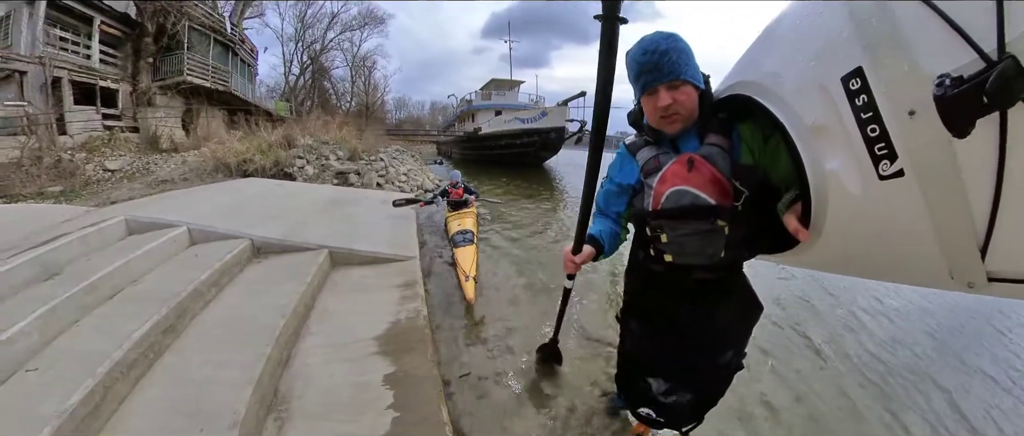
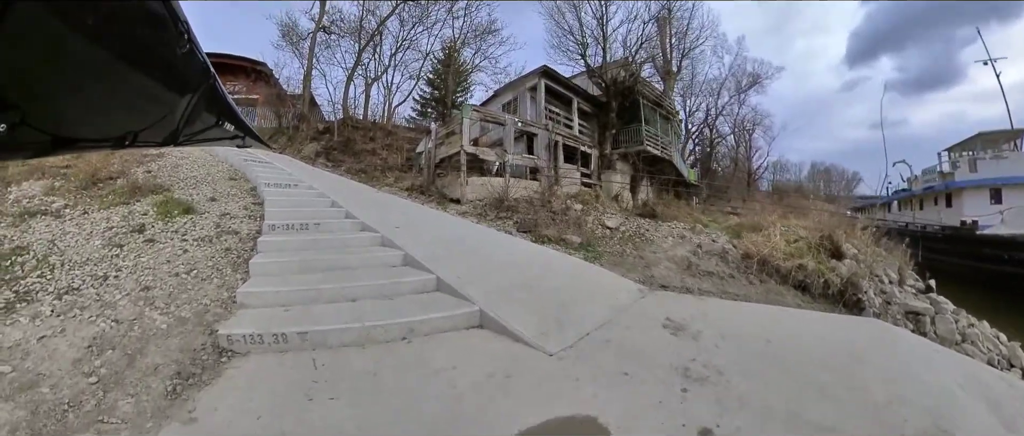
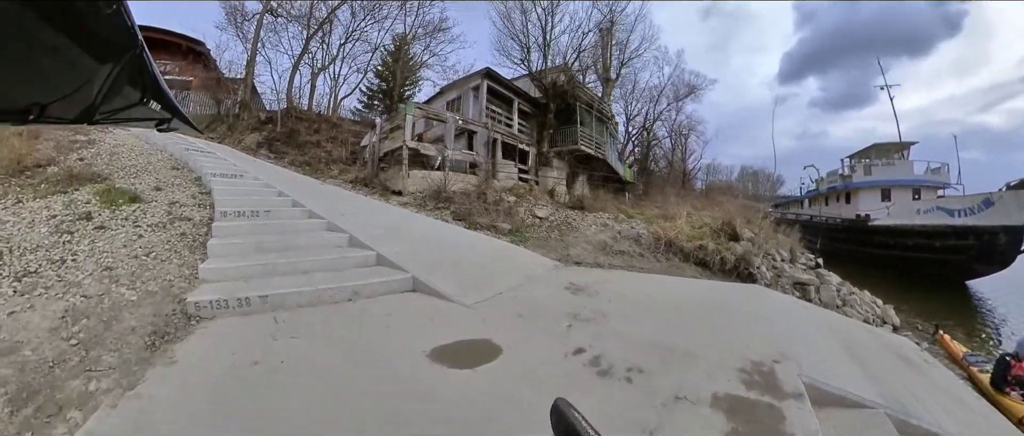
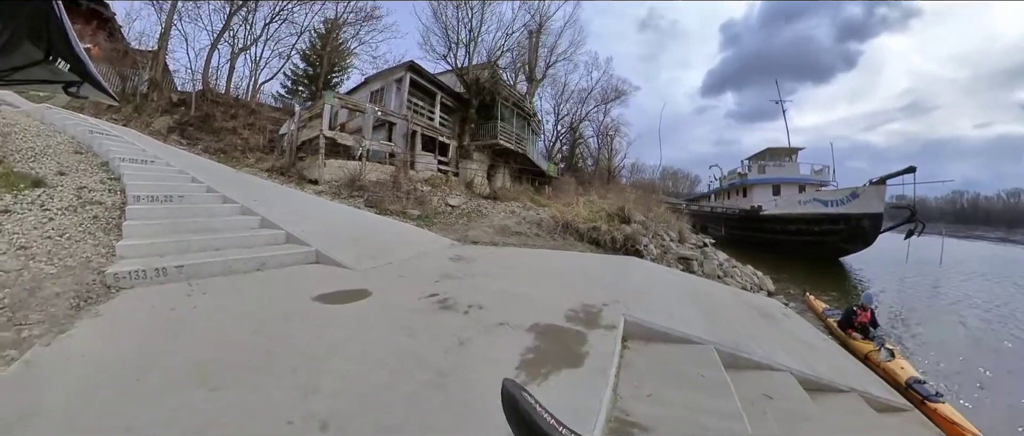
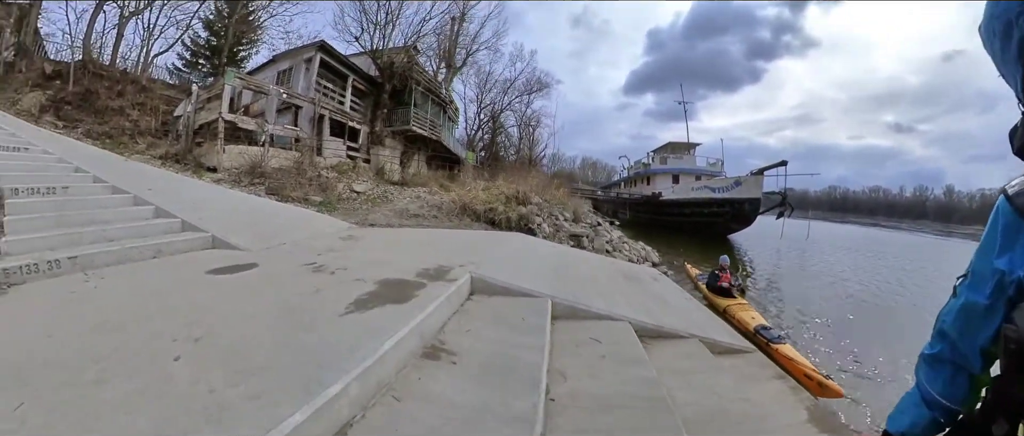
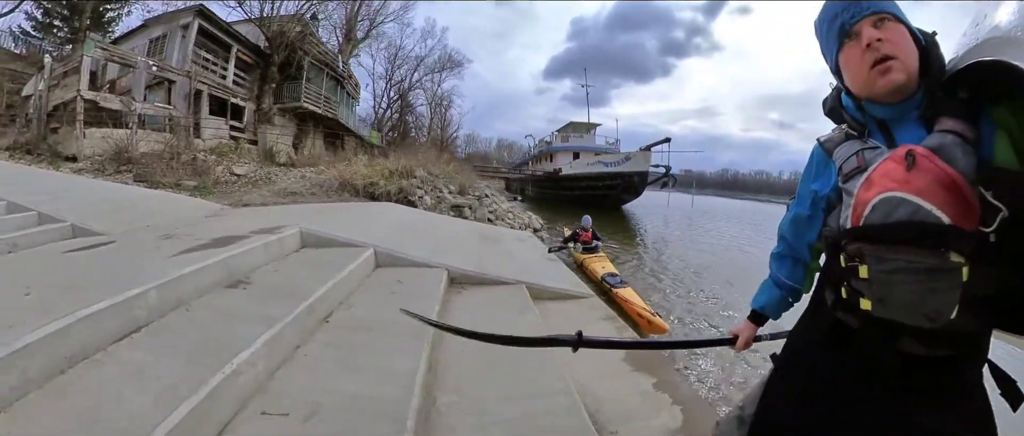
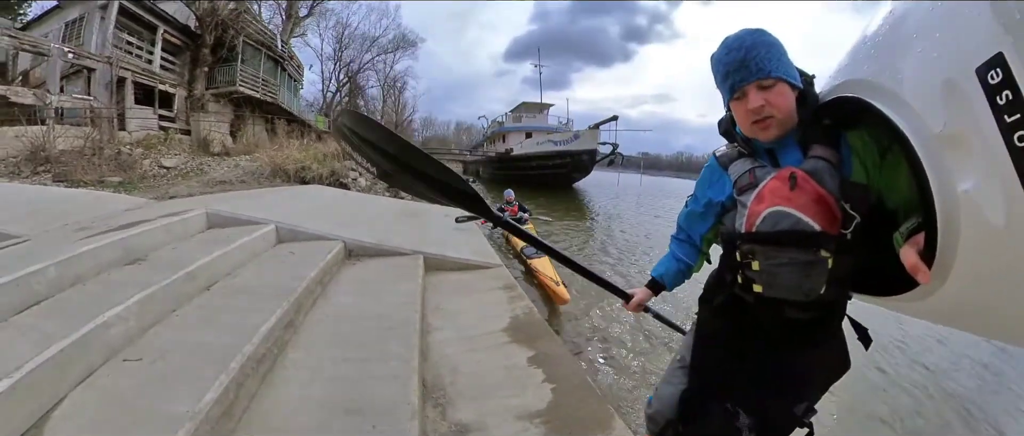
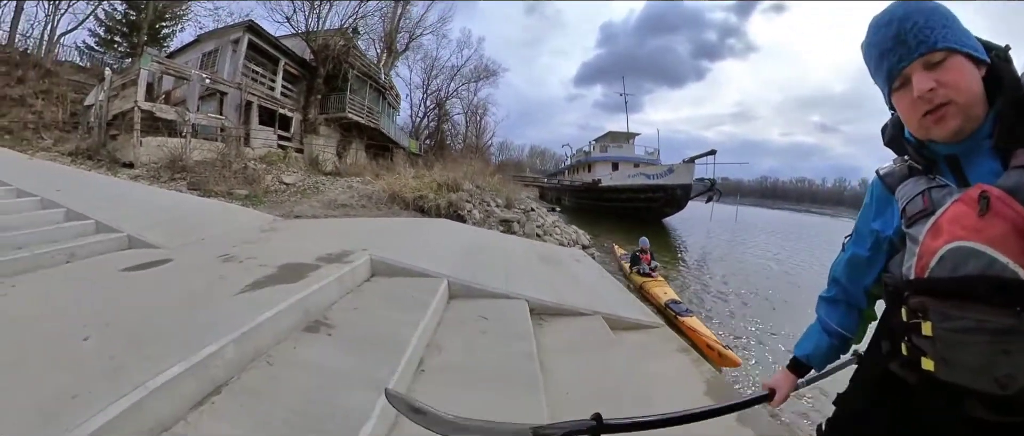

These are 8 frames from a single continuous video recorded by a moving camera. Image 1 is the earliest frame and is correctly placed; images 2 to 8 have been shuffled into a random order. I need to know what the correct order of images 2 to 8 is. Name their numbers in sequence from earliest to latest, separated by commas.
7, 6, 8, 5, 4, 3, 2
